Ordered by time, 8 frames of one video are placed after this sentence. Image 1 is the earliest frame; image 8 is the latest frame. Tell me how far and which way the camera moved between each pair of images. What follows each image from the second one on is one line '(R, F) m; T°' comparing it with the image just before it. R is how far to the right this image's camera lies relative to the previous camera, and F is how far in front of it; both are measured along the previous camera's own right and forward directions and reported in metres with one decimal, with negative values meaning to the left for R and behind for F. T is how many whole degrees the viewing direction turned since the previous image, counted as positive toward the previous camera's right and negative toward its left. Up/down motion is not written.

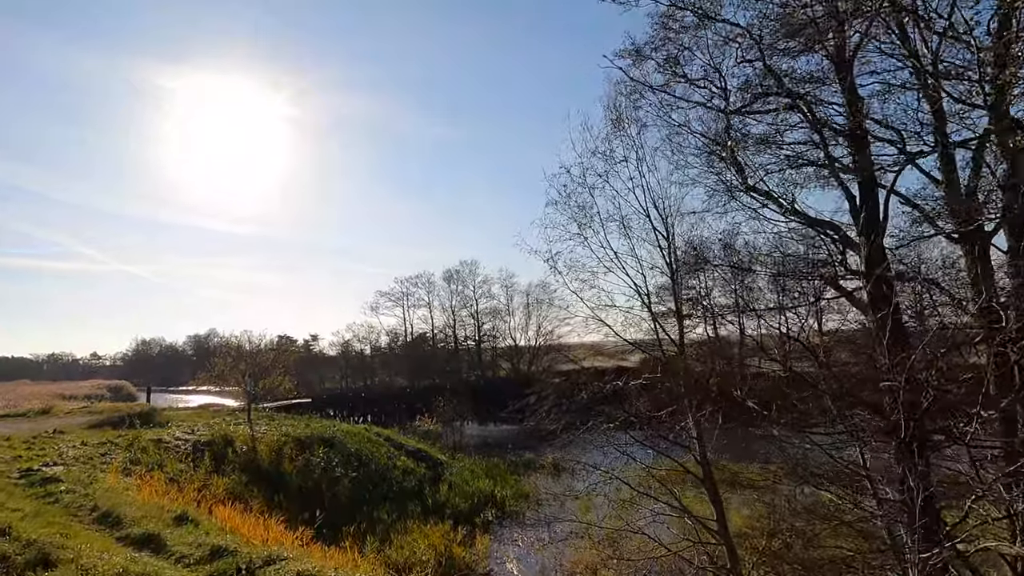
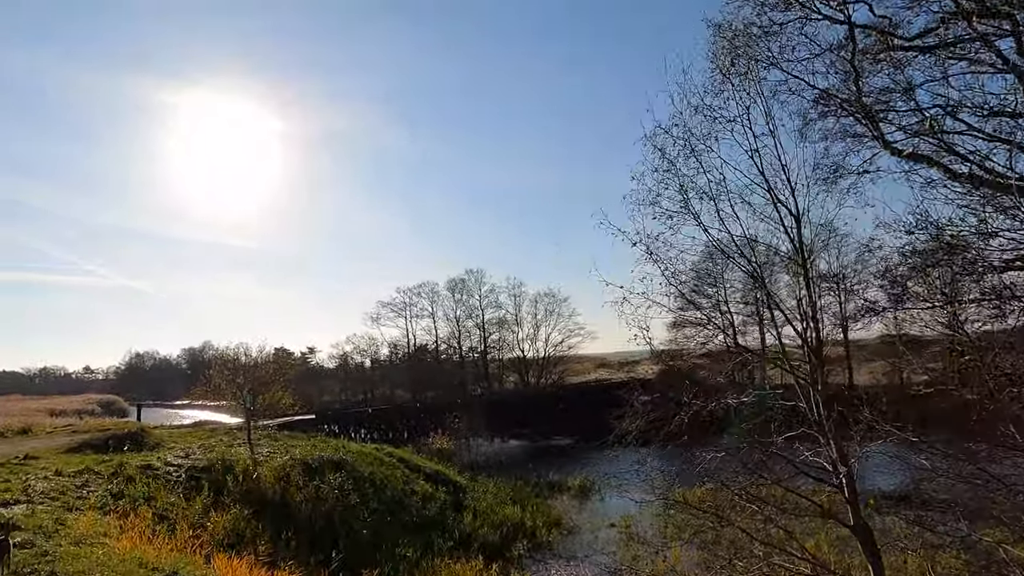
(-0.9, +1.7) m; 0°
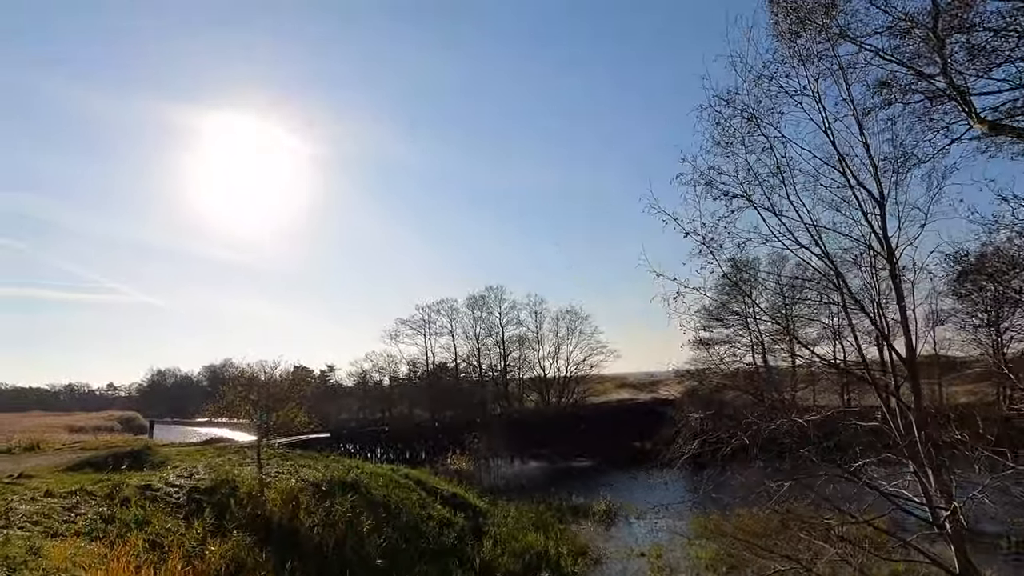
(-0.1, +0.9) m; -2°
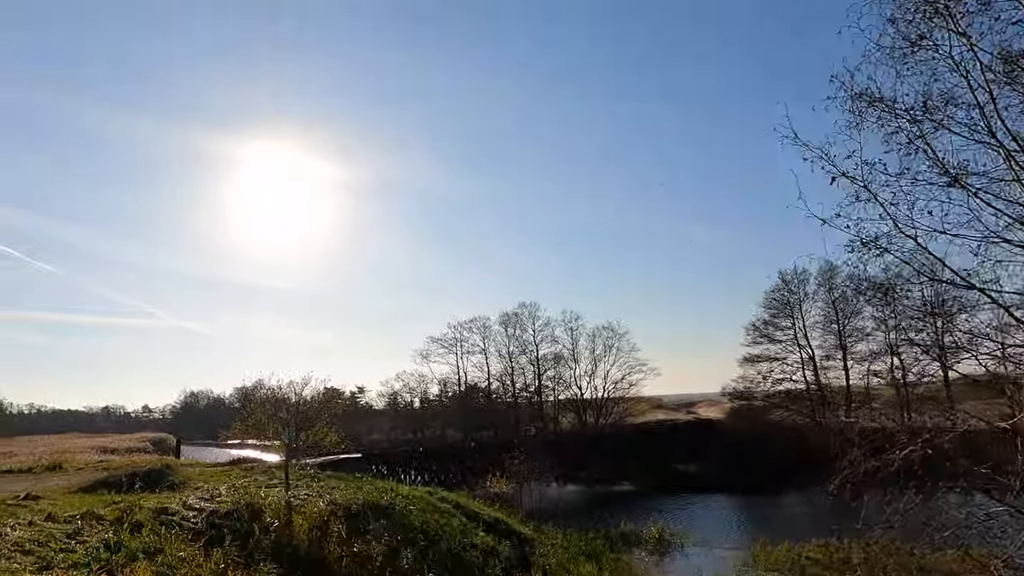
(-0.5, +1.3) m; -3°
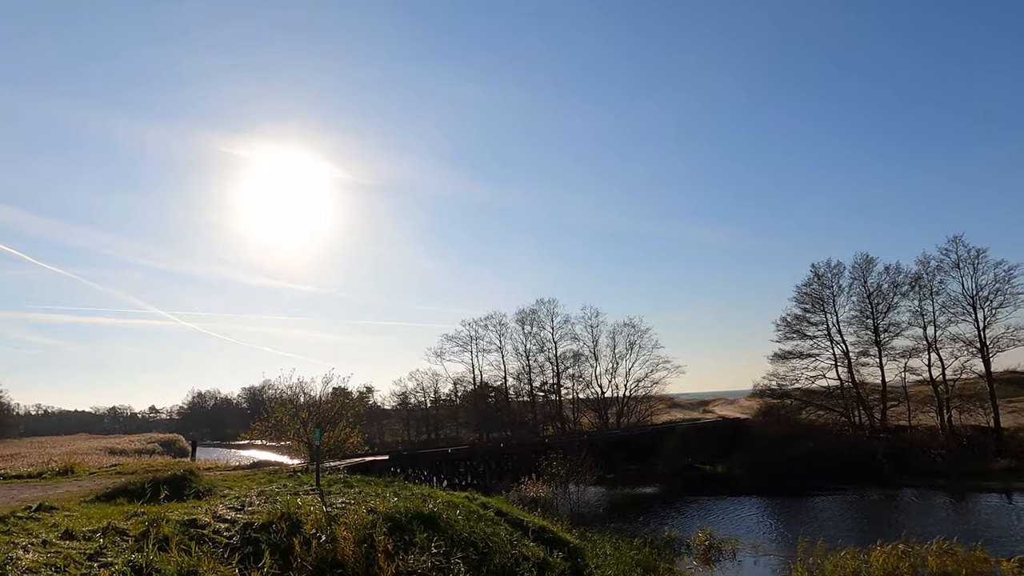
(-1.0, +1.2) m; 0°
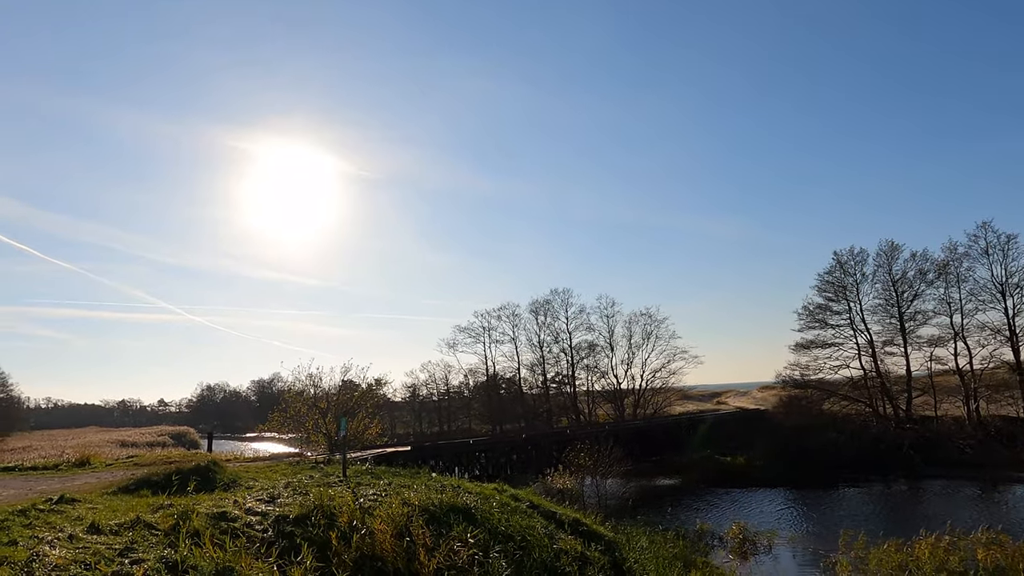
(-0.6, +0.6) m; 0°
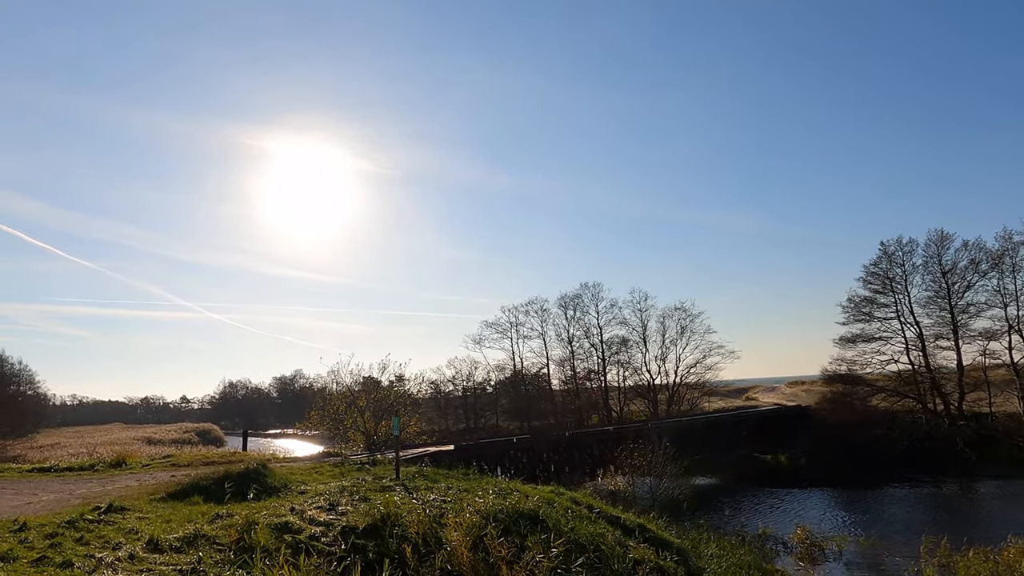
(-1.0, +0.9) m; -1°
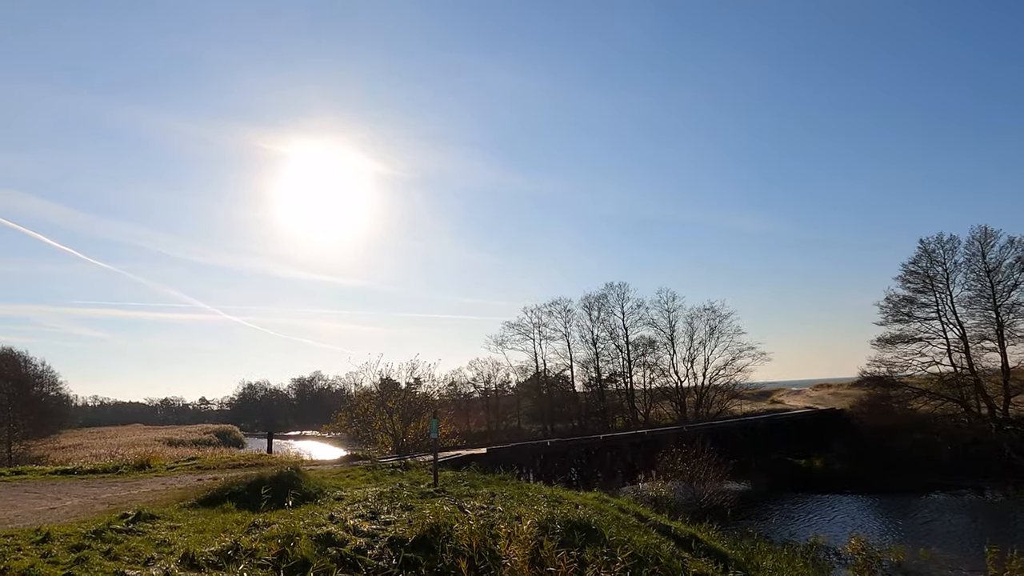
(-0.6, +0.7) m; -1°
